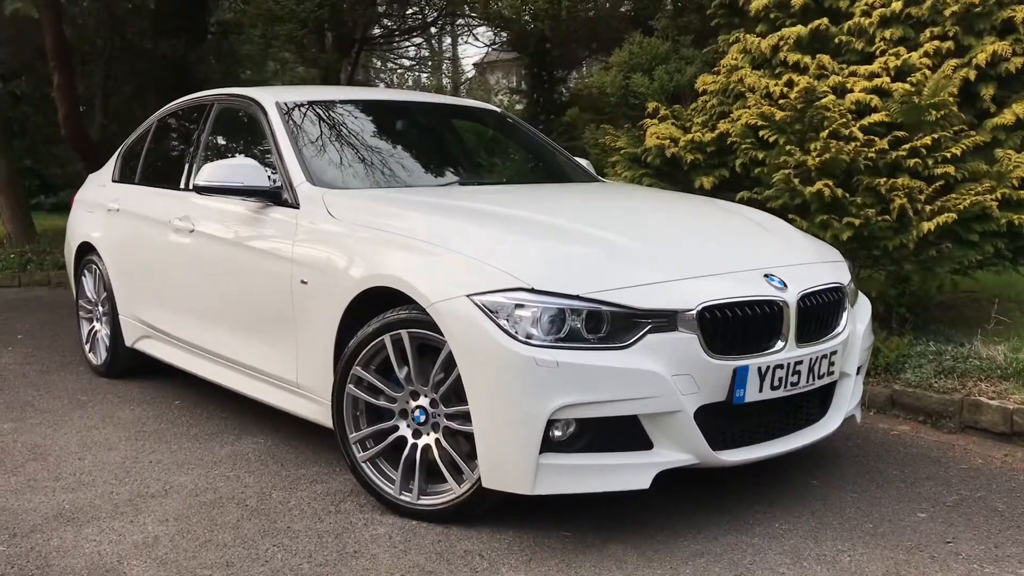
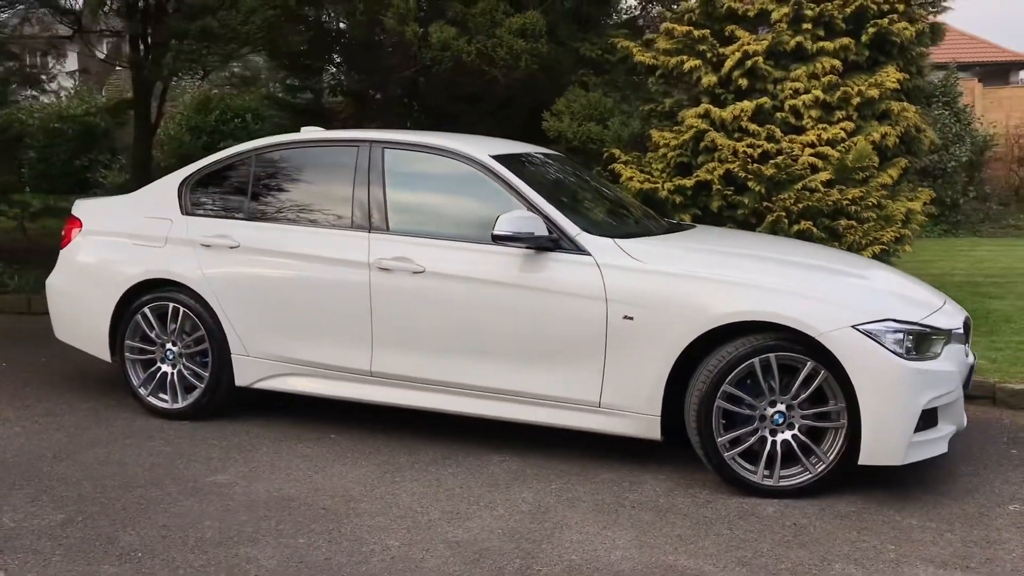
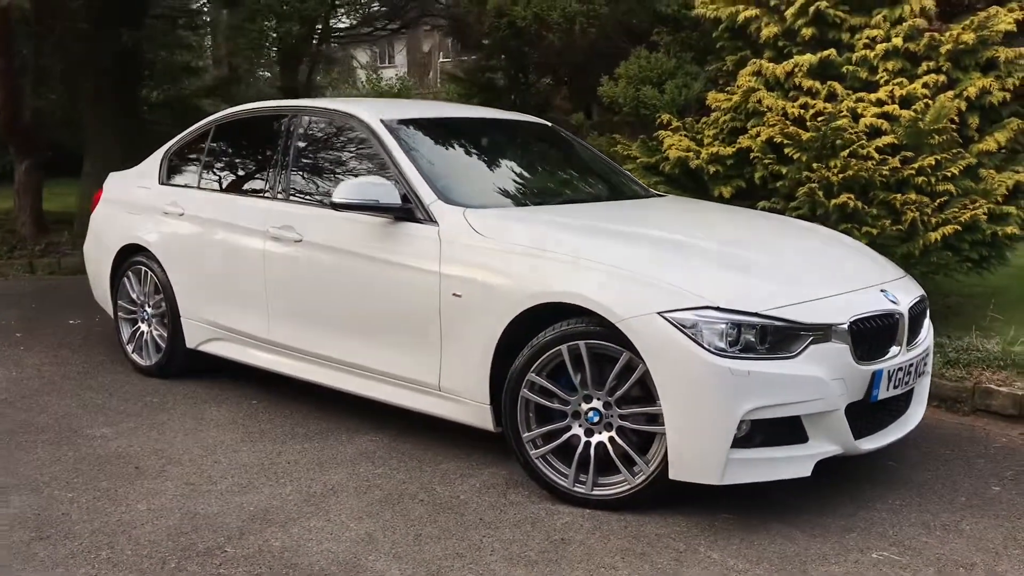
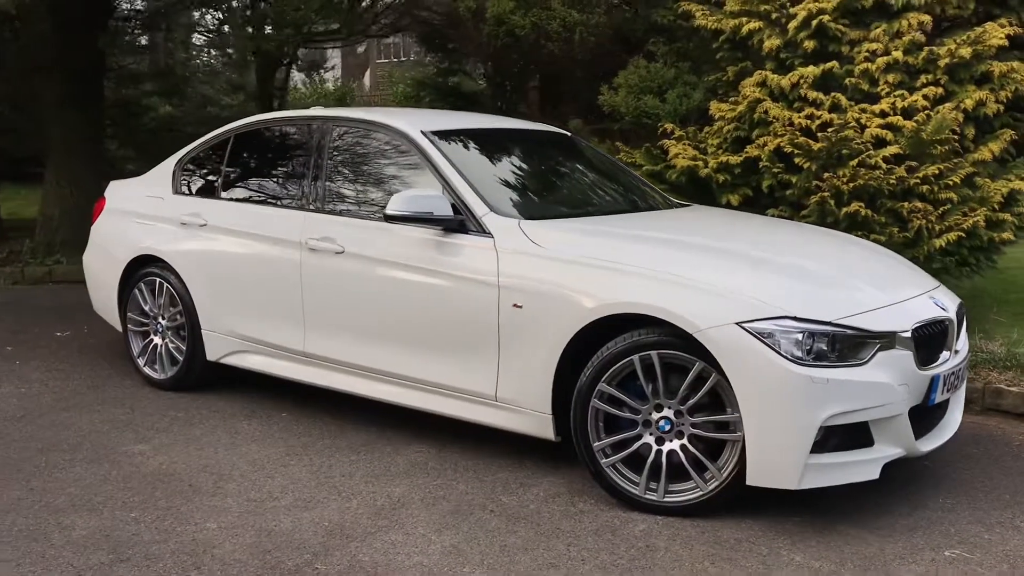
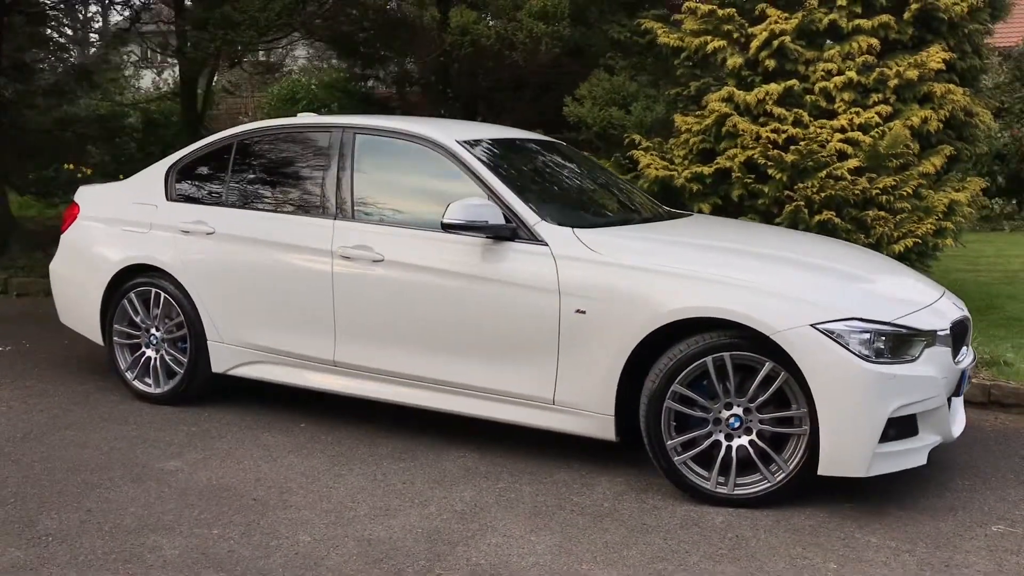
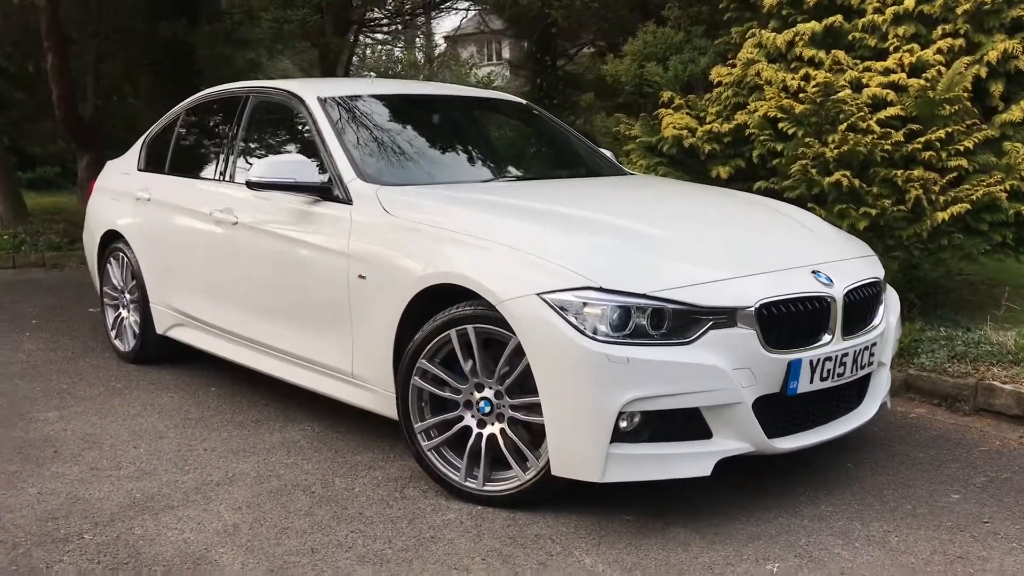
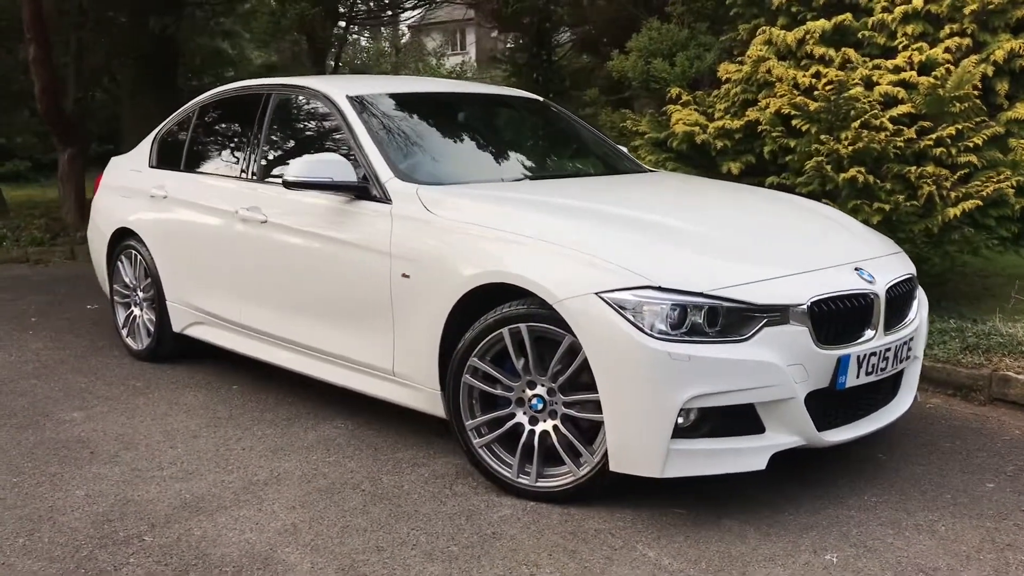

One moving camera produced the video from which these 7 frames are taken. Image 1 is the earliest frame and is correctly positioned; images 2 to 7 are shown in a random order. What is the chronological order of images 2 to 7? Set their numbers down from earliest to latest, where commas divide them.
6, 7, 3, 4, 5, 2
